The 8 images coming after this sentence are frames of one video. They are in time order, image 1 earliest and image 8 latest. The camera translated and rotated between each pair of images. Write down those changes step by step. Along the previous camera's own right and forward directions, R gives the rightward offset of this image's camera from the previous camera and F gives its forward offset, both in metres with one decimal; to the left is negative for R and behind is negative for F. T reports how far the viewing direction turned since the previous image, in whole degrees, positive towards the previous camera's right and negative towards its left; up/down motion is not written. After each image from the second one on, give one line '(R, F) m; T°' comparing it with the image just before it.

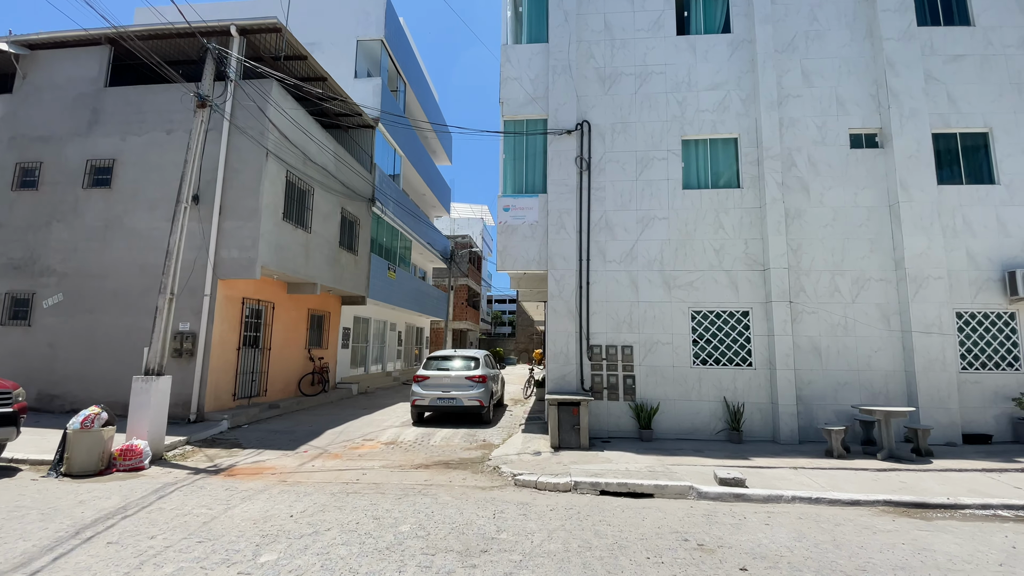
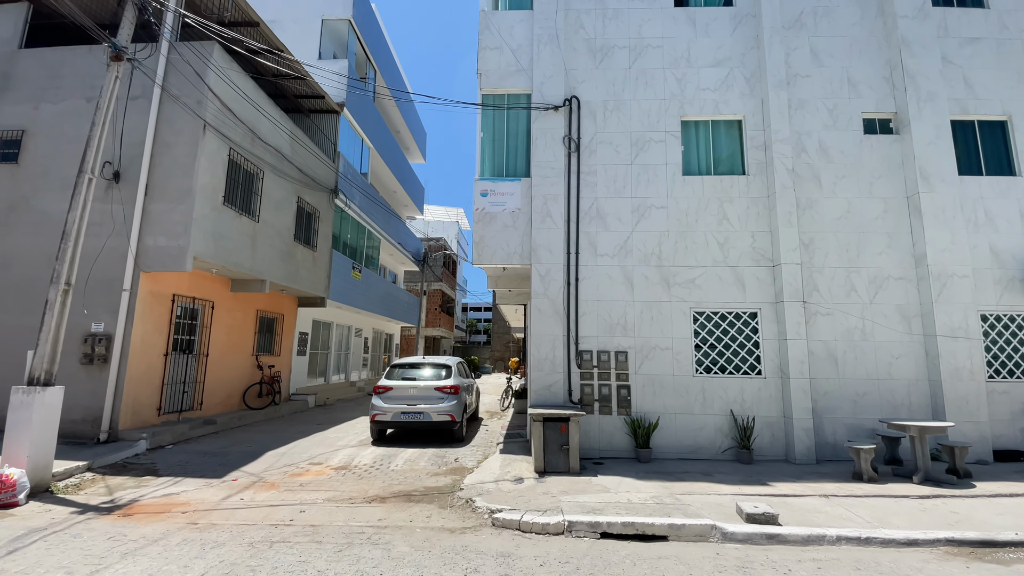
(0.0, +1.2) m; +3°
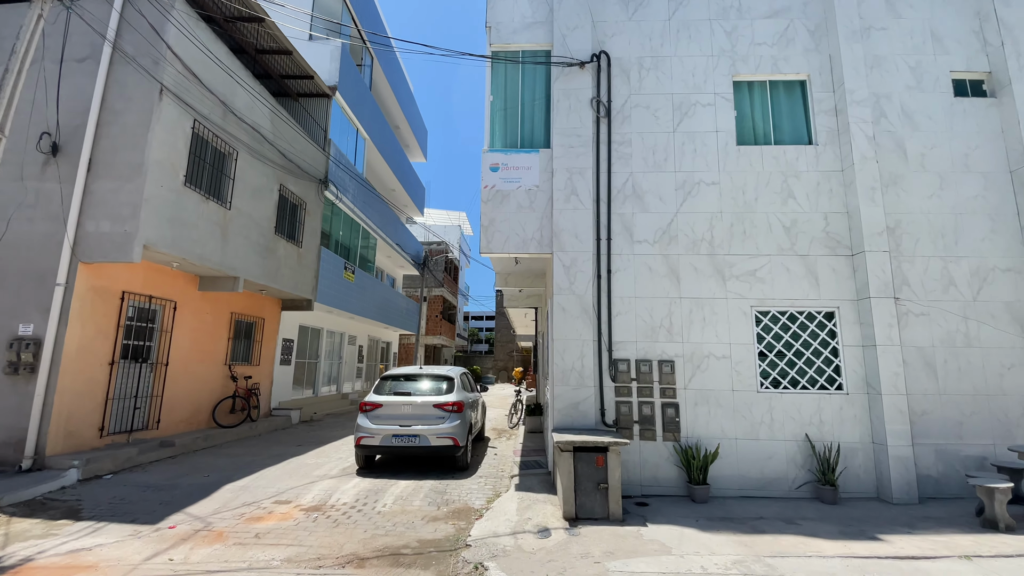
(-0.2, +1.4) m; 0°
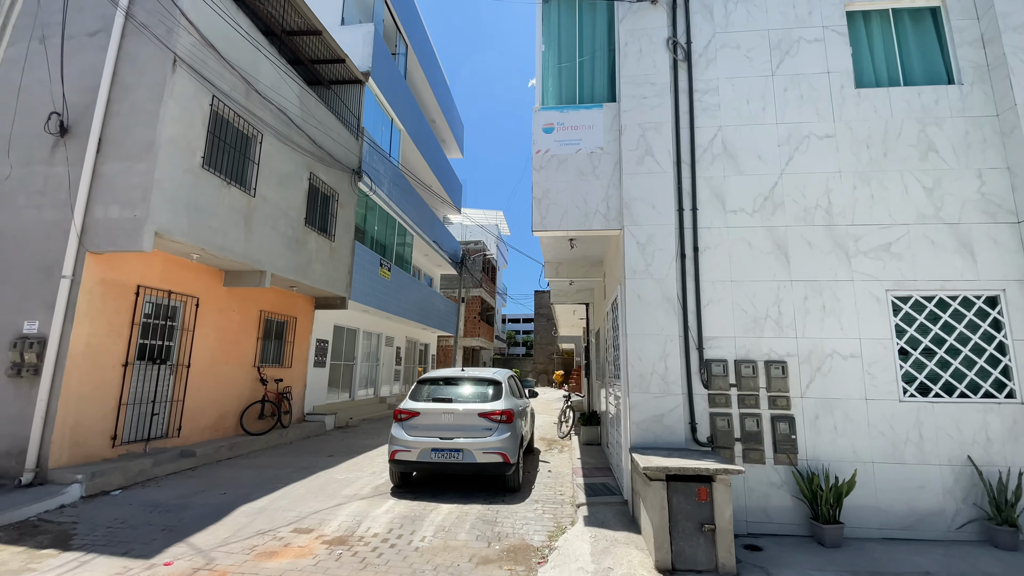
(-0.3, +1.1) m; -4°
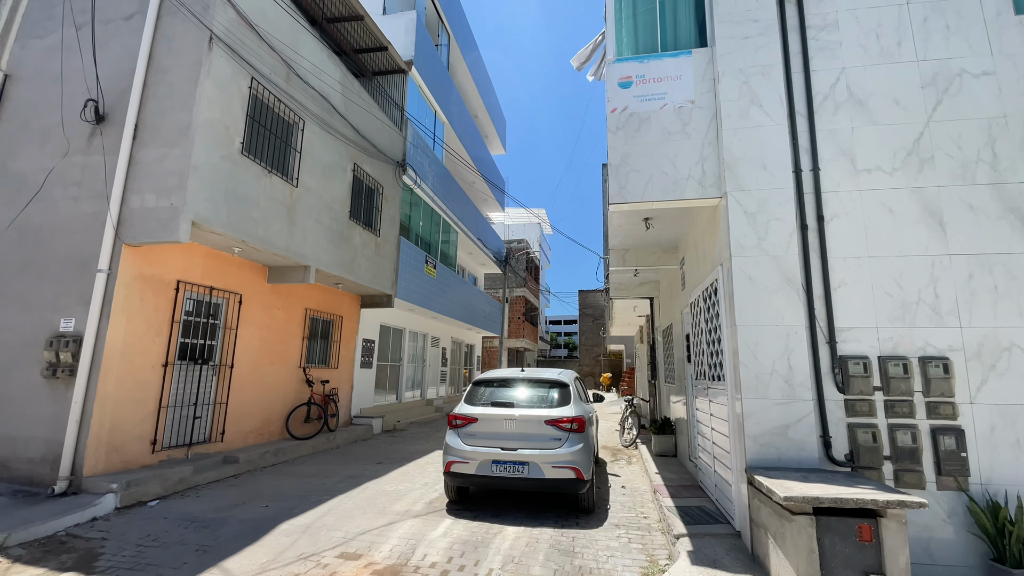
(-0.3, +0.7) m; -5°
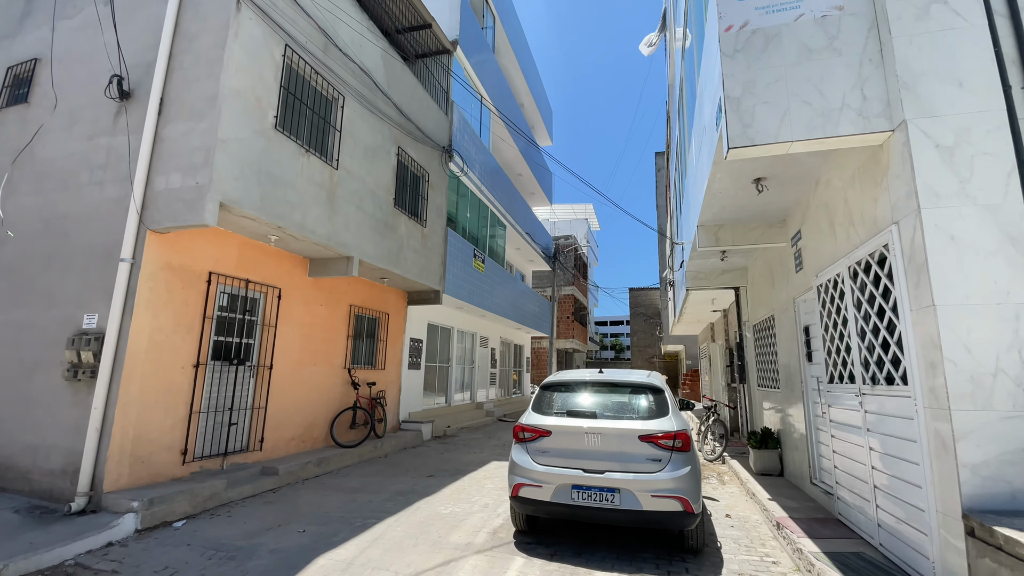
(-0.3, +0.9) m; -5°
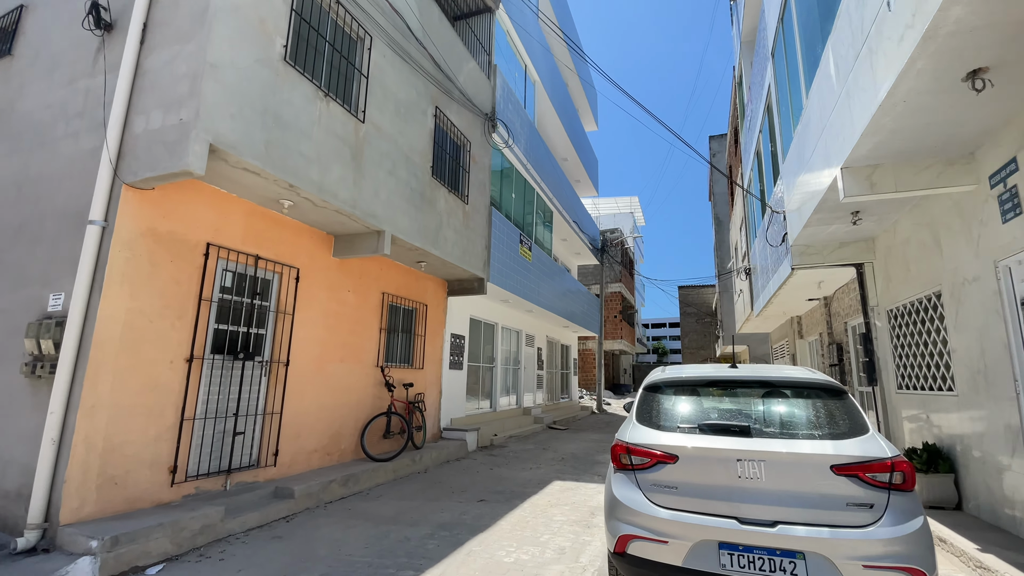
(-0.3, +1.3) m; -4°
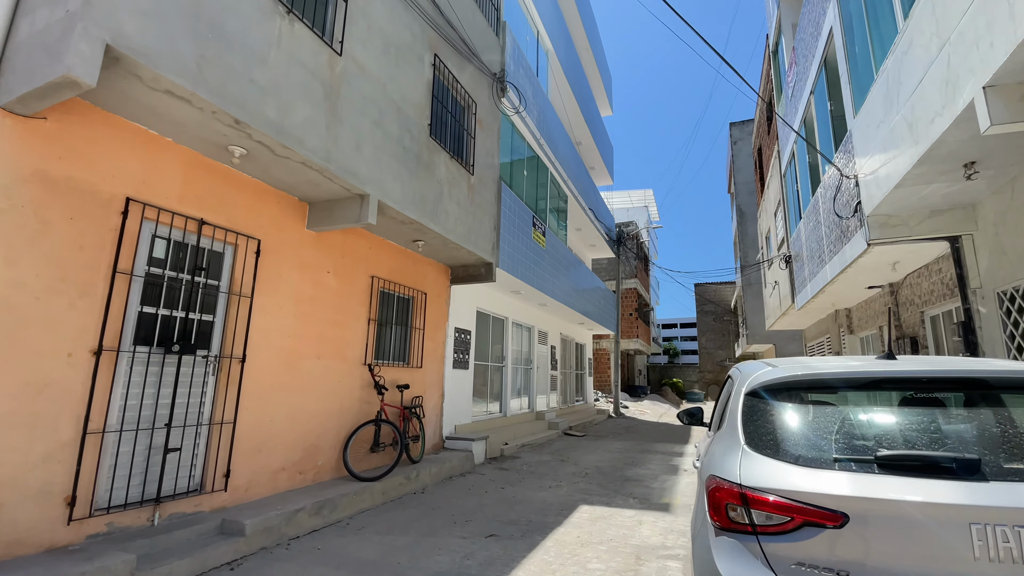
(-0.1, +1.1) m; -1°
